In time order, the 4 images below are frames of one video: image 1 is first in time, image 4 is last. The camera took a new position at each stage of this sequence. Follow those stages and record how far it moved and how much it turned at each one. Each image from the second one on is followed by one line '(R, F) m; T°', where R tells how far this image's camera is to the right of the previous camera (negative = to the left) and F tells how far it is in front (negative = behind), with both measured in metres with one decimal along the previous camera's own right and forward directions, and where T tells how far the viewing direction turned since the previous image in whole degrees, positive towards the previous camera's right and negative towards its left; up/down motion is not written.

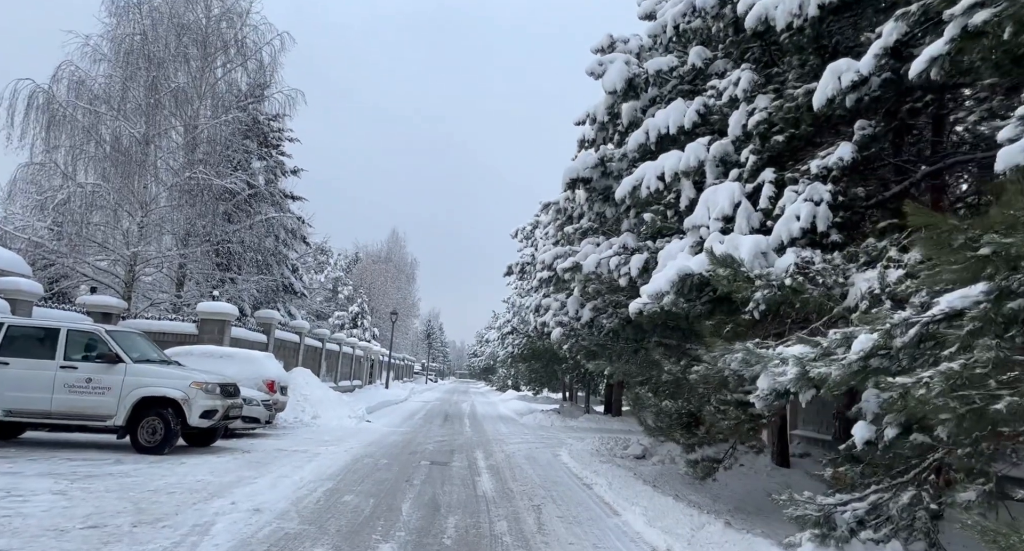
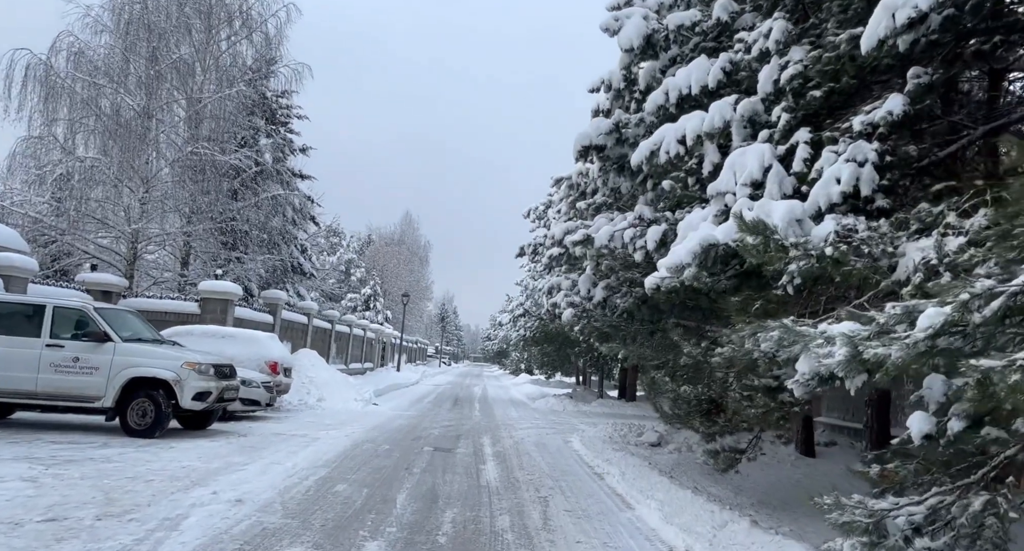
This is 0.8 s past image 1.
(+0.1, +0.6) m; -1°
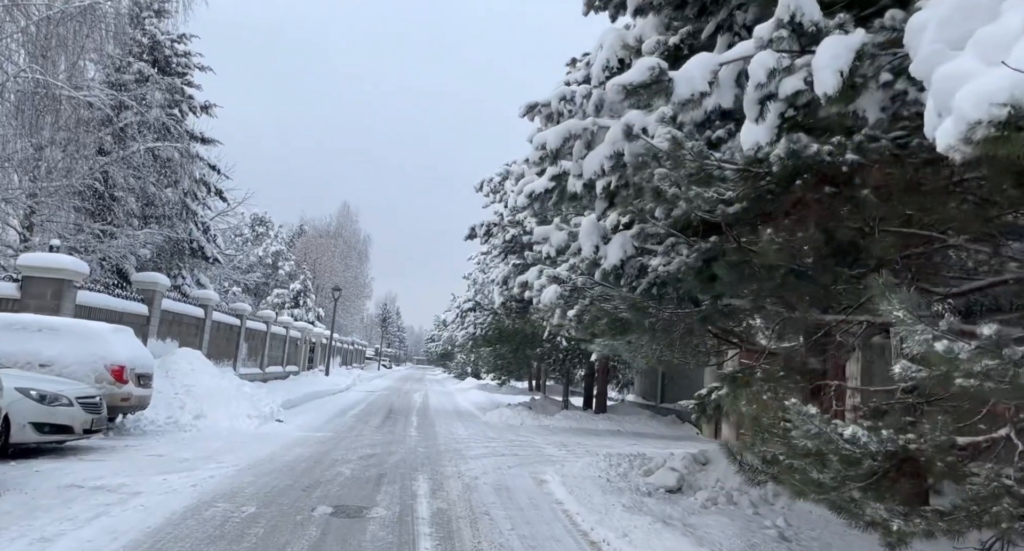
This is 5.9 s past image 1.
(-0.1, +4.0) m; +5°
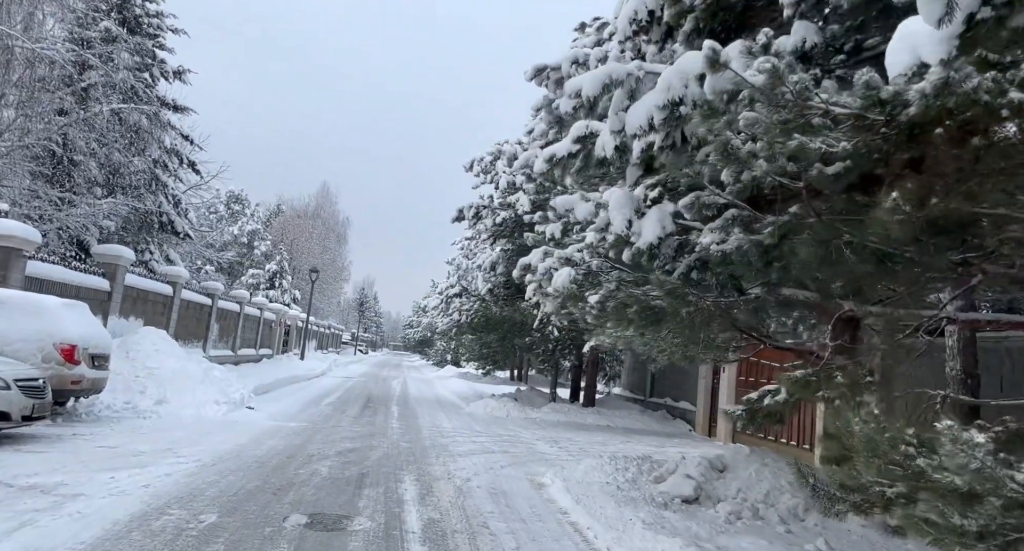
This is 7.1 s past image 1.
(-0.3, +0.9) m; +2°
